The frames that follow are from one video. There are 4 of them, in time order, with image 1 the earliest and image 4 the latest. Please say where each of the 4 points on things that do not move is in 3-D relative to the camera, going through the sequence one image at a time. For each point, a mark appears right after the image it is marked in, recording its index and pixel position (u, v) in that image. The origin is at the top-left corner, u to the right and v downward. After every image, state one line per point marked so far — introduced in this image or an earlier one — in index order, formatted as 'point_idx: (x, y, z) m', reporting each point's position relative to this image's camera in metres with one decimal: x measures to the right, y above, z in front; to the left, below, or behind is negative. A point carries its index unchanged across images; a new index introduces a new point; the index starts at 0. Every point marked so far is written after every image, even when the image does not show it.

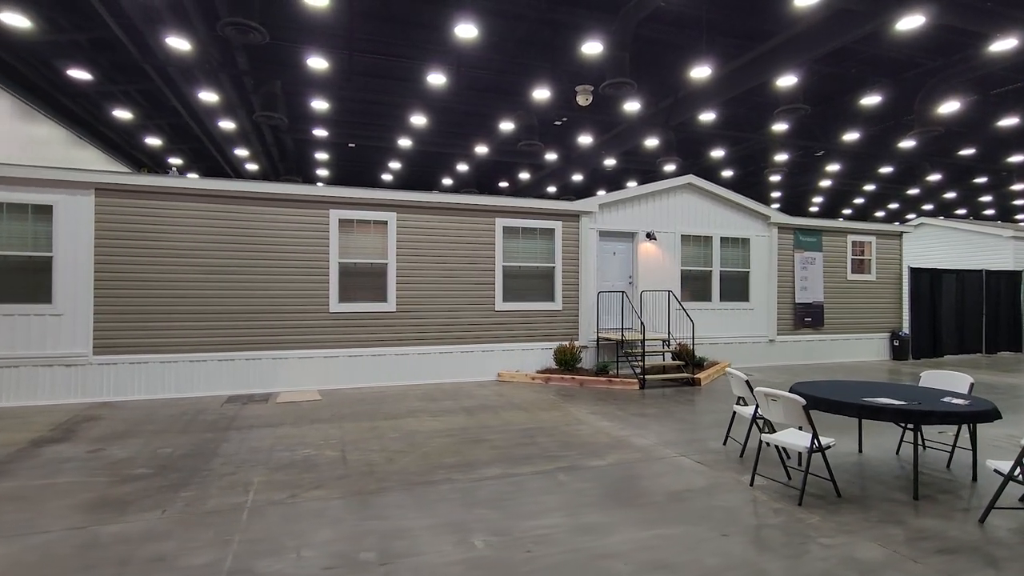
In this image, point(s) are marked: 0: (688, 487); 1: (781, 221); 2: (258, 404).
0: (+1.2, -1.4, +3.6) m
1: (+5.1, +1.3, +10.0) m
2: (-3.1, -1.4, +6.3) m
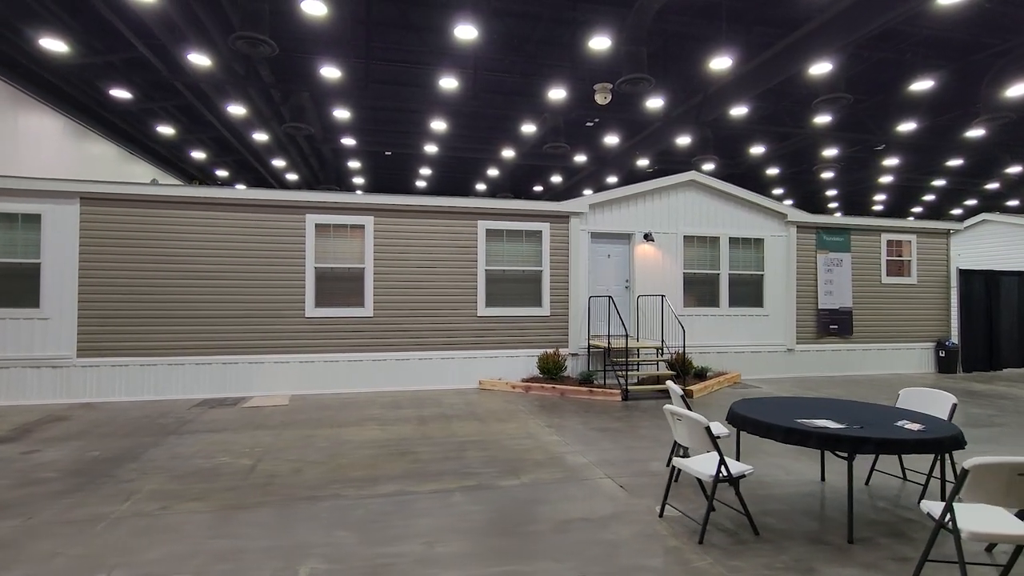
0: (+0.4, -1.4, +3.2) m
1: (+5.0, +1.2, +9.2) m
2: (-3.5, -1.5, +6.4) m
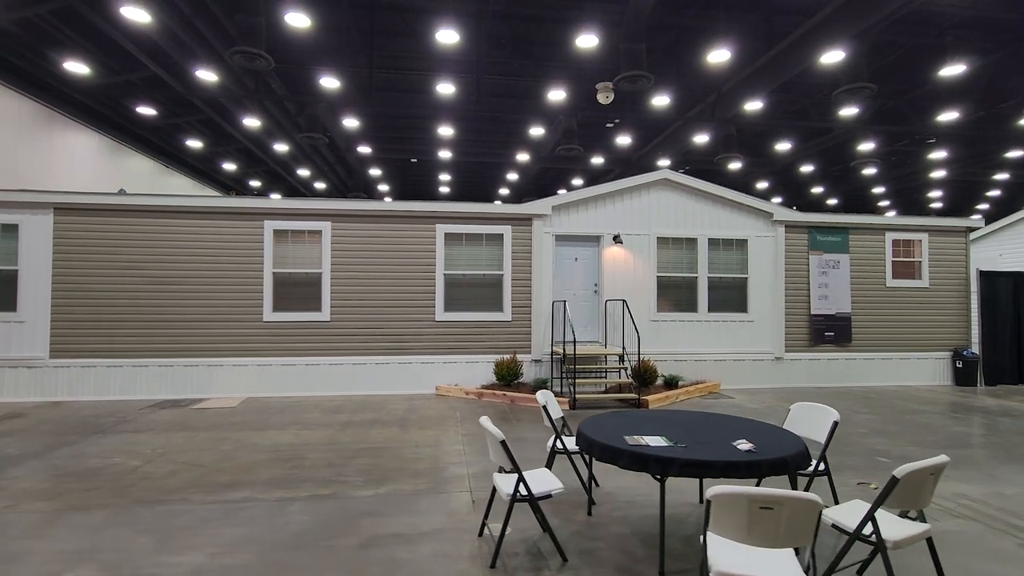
0: (-0.6, -1.4, +3.1) m
1: (+4.5, +1.2, +8.6) m
2: (-4.3, -1.5, +6.6) m
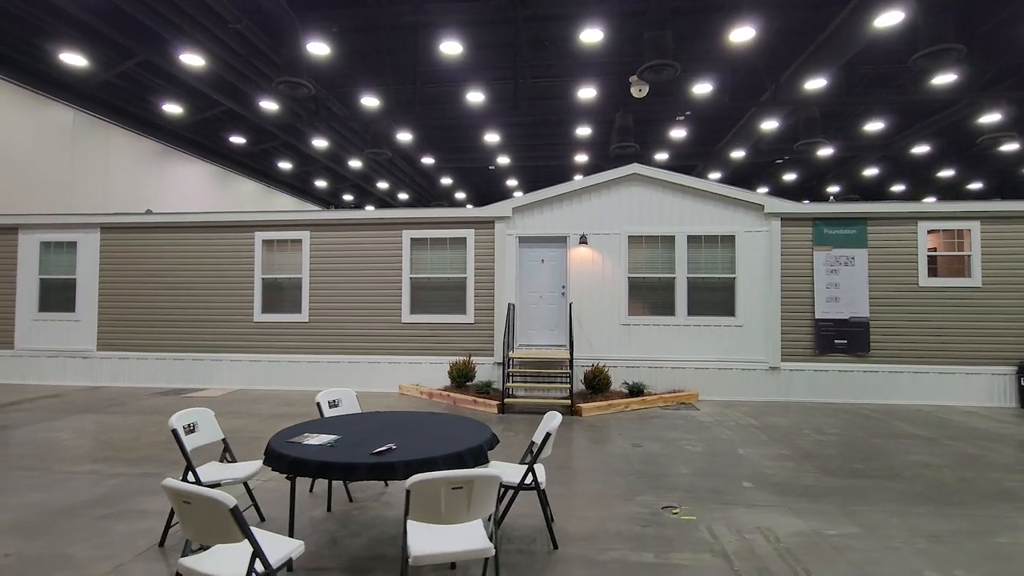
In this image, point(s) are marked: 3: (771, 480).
0: (-2.3, -1.4, +3.4) m
1: (+4.0, +1.1, +7.6) m
2: (-5.0, -1.6, +7.7) m
3: (+2.1, -1.5, +4.1) m
